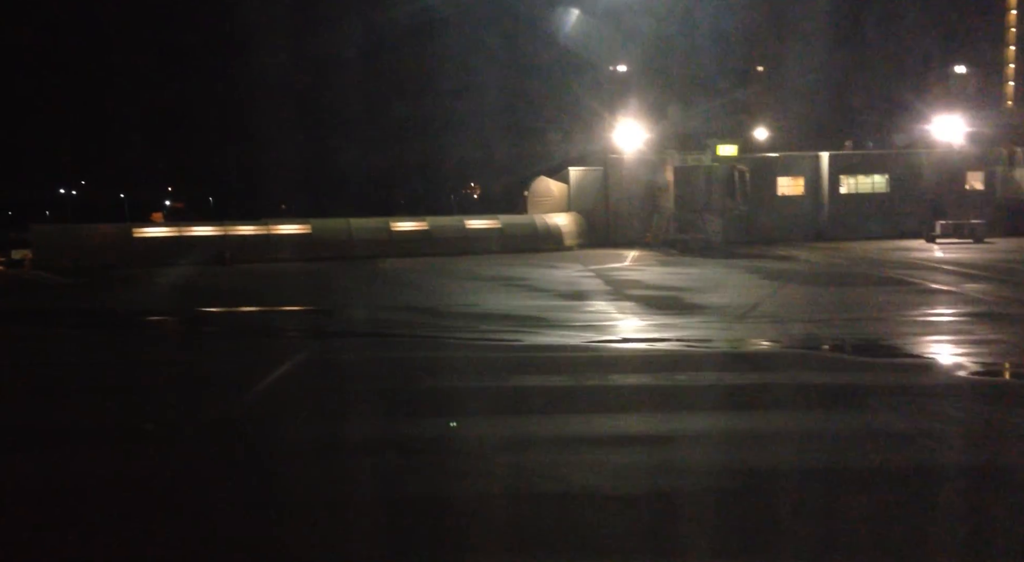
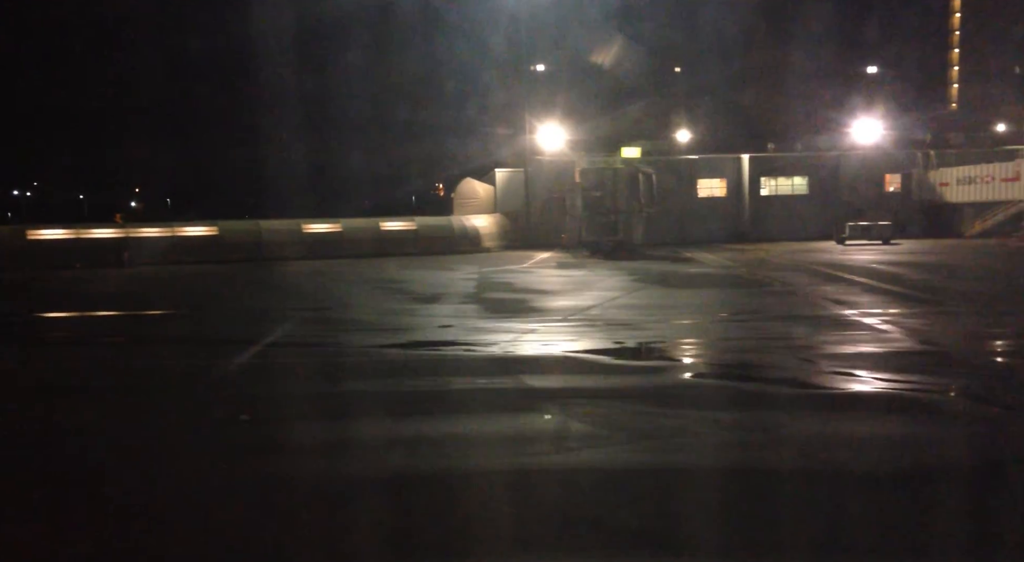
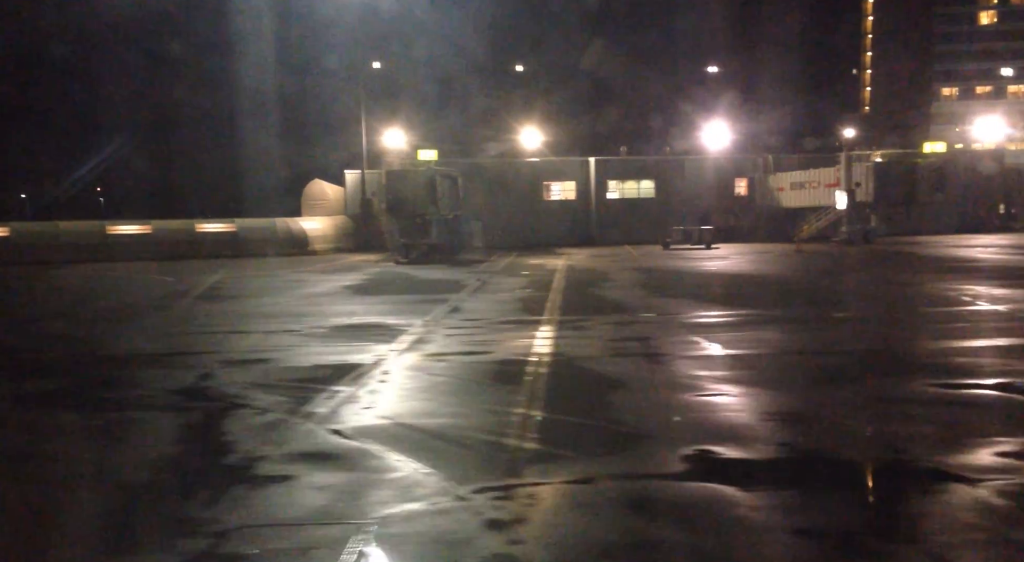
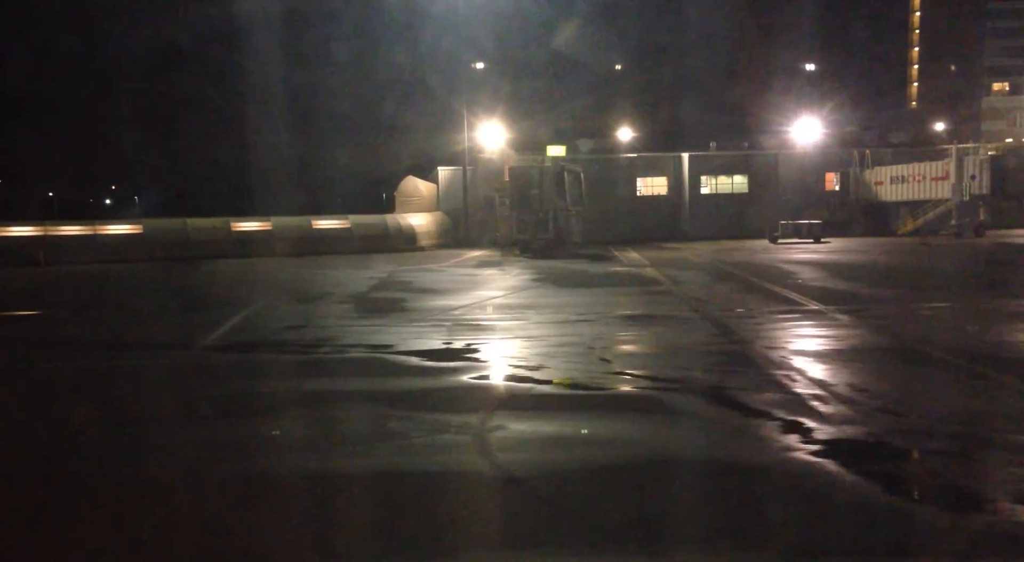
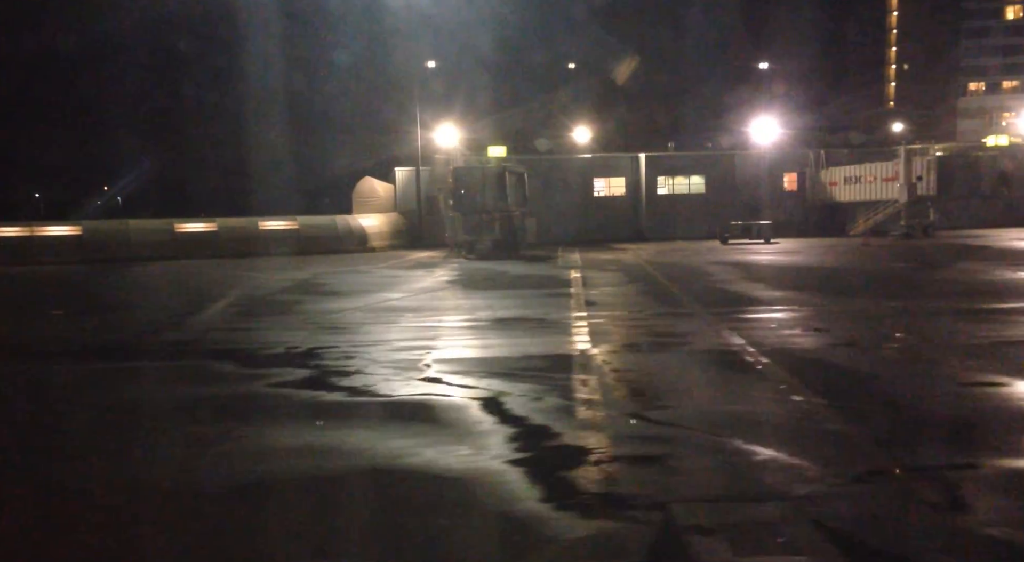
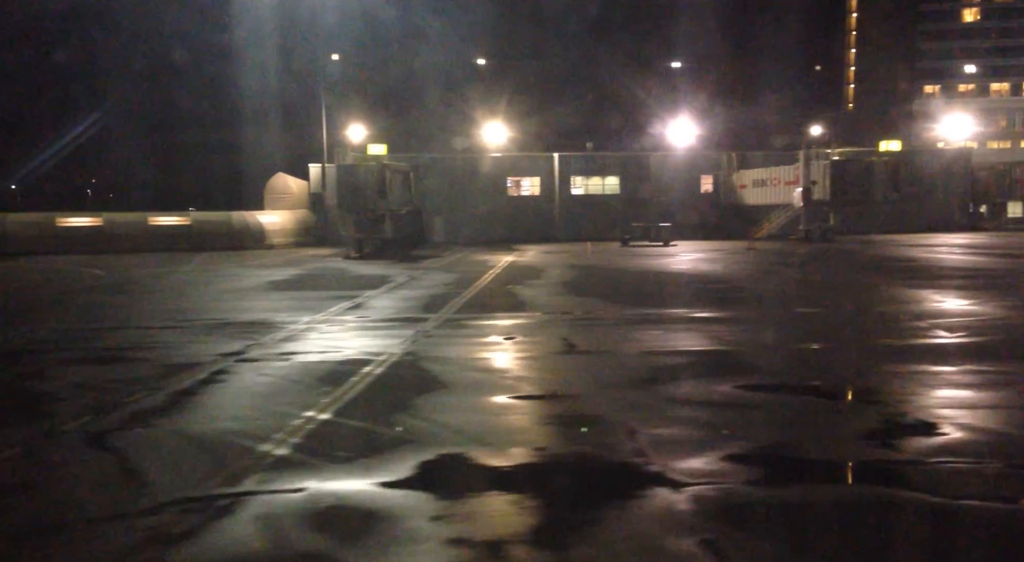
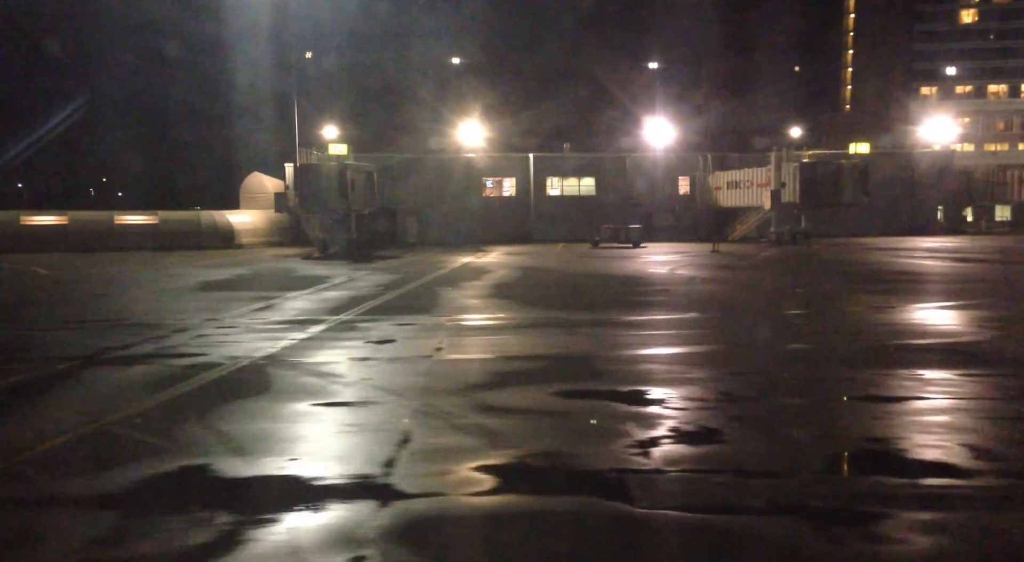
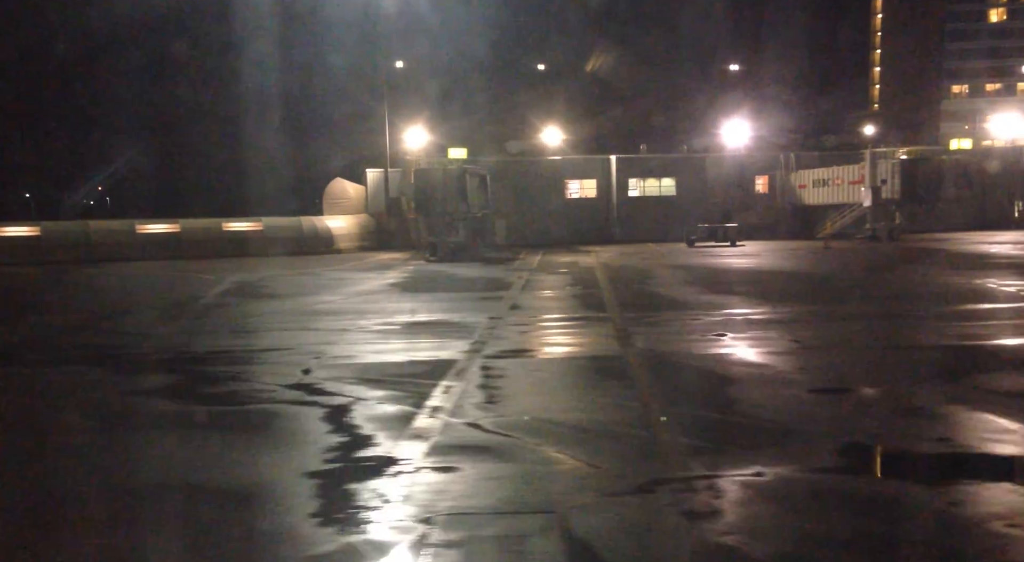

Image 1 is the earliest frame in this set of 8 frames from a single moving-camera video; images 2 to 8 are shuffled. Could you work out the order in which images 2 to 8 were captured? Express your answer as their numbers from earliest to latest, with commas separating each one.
2, 4, 5, 8, 3, 6, 7
